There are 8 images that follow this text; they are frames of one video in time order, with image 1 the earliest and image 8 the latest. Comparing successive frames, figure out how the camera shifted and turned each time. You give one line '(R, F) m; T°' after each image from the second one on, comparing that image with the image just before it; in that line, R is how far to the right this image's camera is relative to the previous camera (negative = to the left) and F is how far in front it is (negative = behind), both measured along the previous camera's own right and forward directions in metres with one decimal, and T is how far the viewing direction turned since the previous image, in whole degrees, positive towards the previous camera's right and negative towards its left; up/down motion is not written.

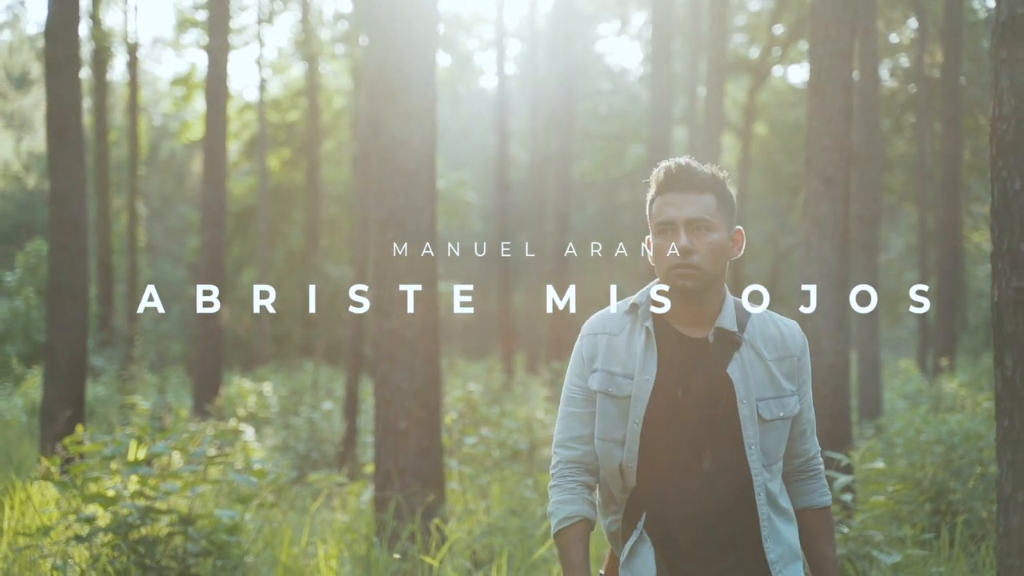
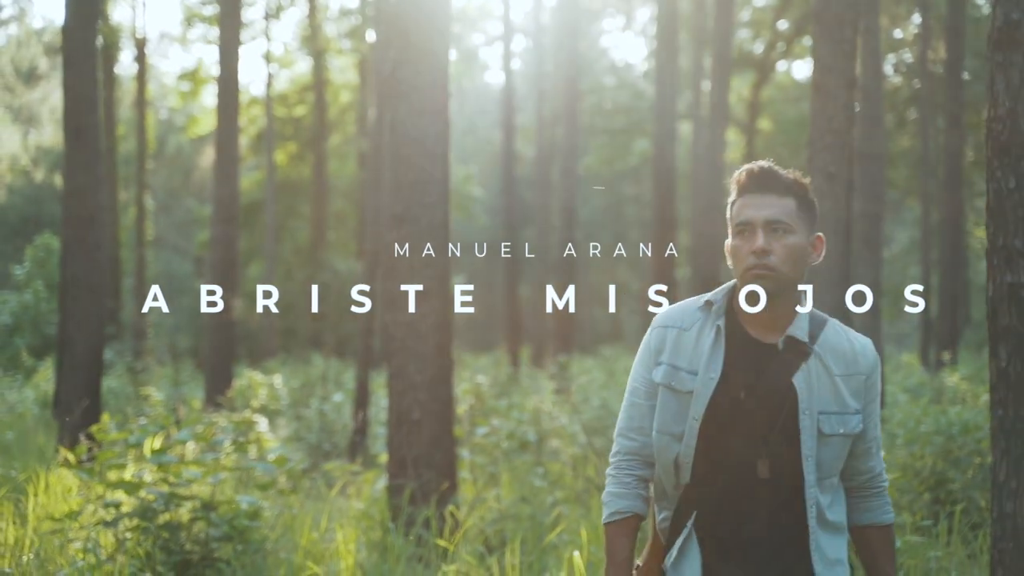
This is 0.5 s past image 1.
(0.0, -0.2) m; 0°
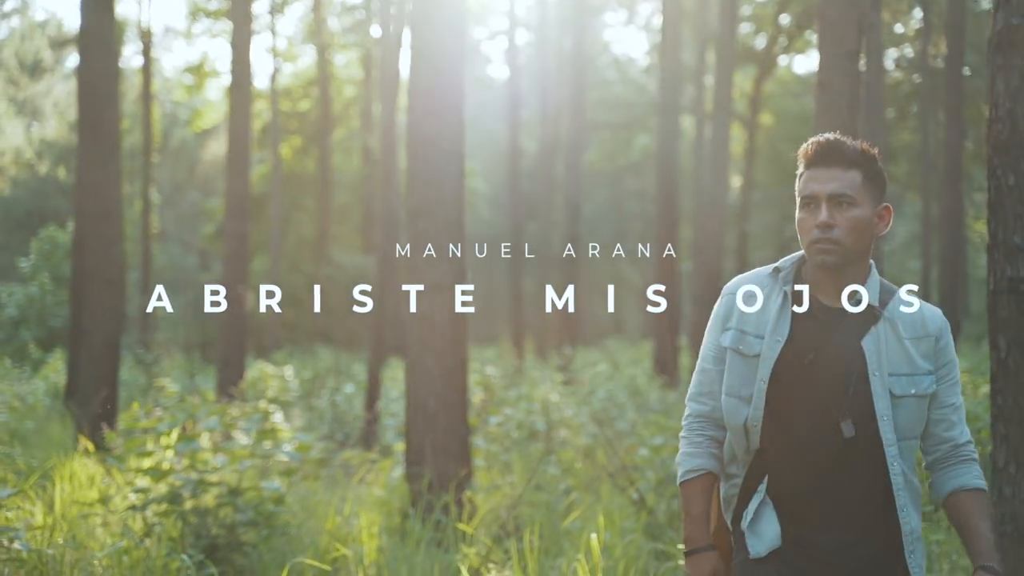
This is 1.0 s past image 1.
(-0.1, -0.2) m; 0°
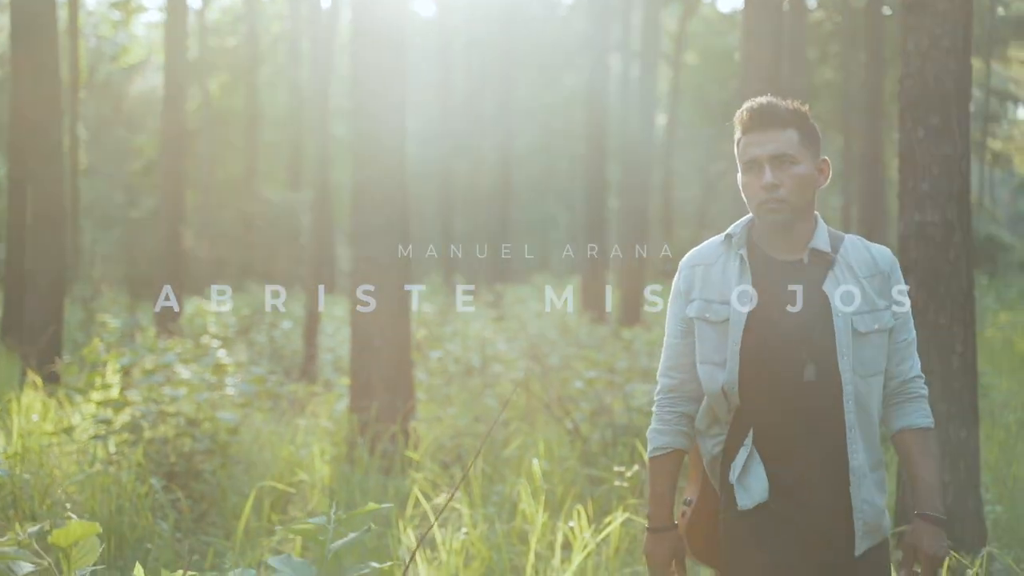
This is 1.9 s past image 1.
(-0.1, -0.4) m; +4°
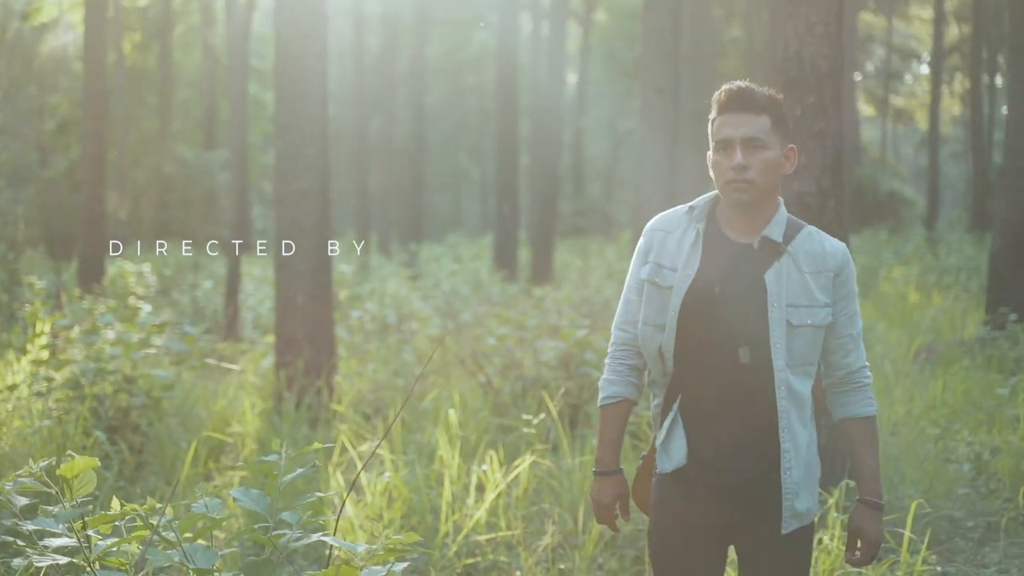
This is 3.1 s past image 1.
(0.0, -0.6) m; +4°
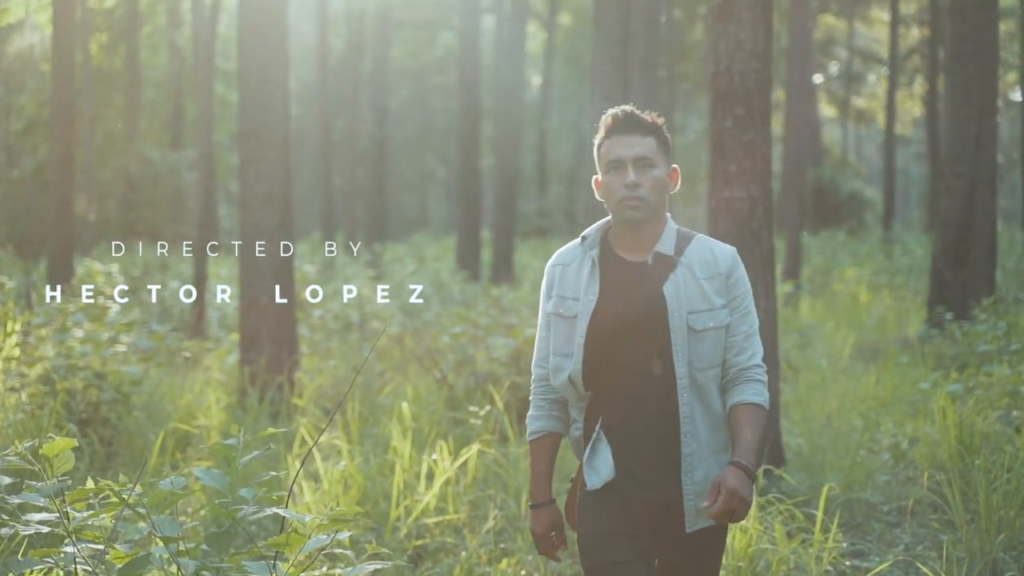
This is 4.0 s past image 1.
(+0.1, -0.4) m; +2°
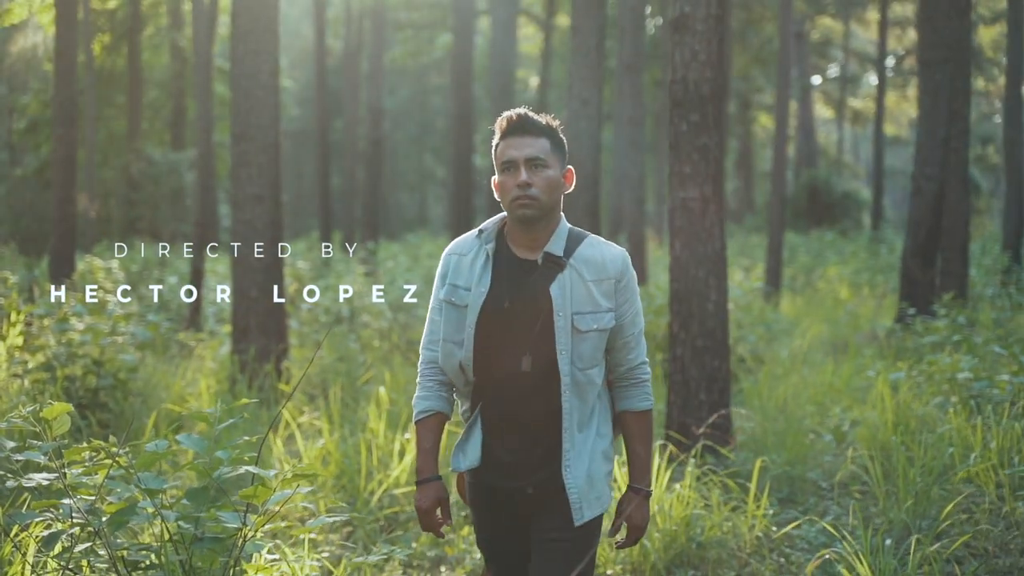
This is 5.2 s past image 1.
(+0.2, -0.5) m; 0°
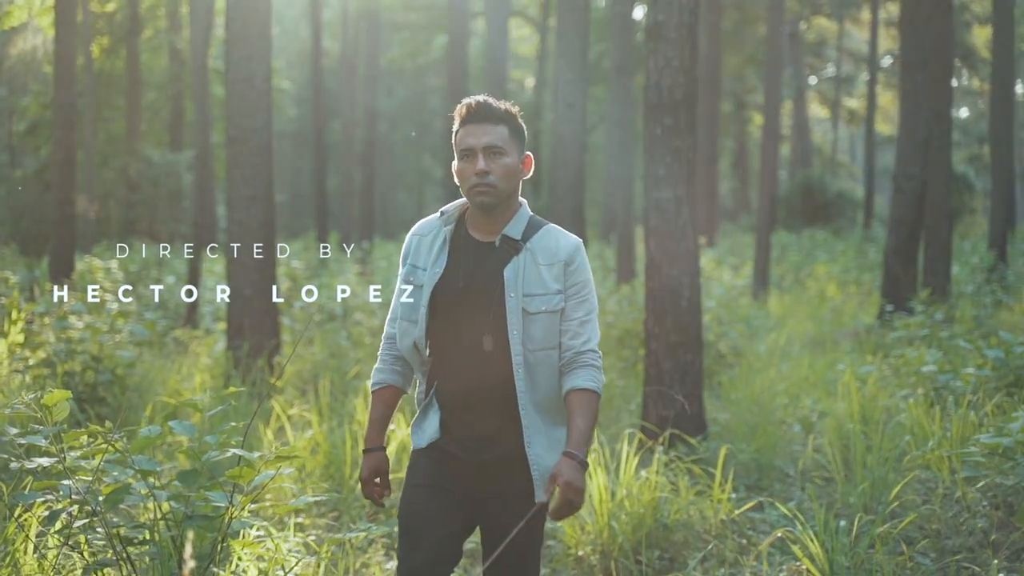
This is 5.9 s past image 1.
(+0.1, -0.3) m; 0°
